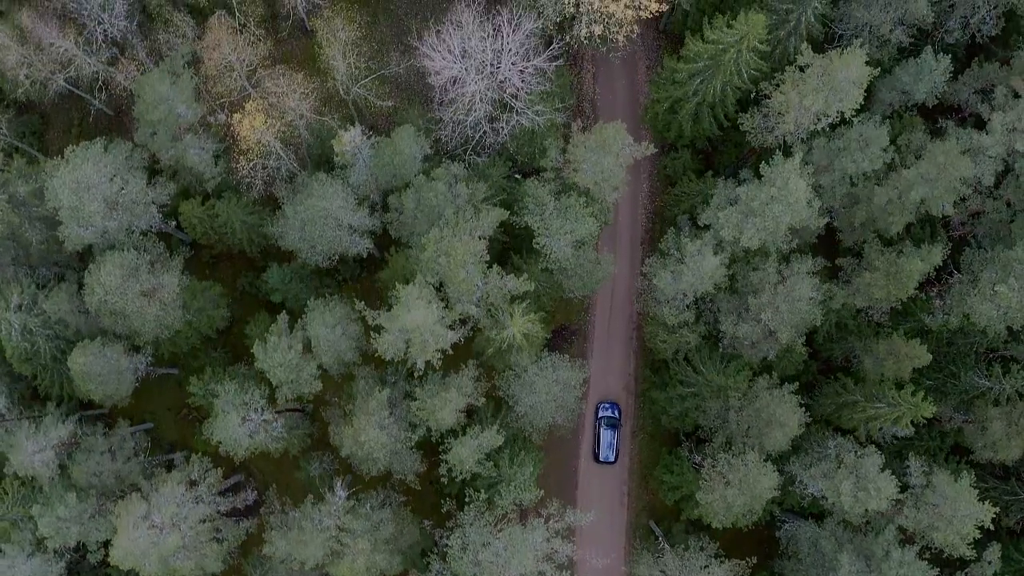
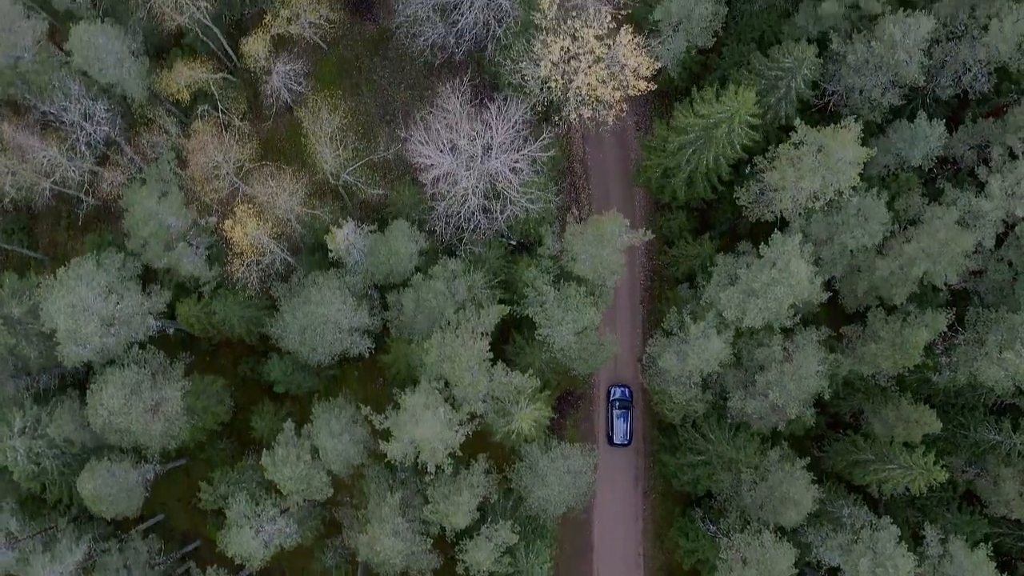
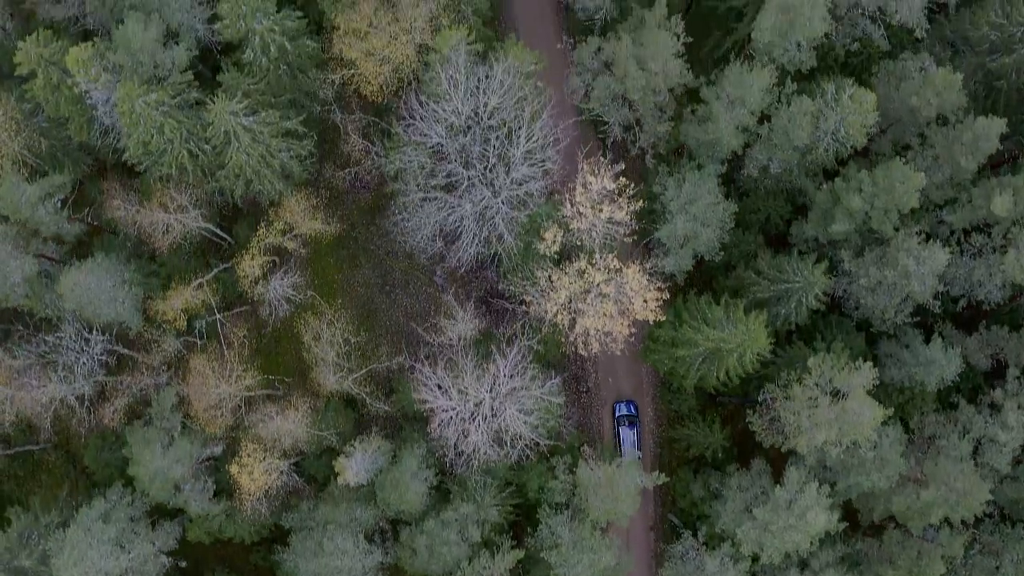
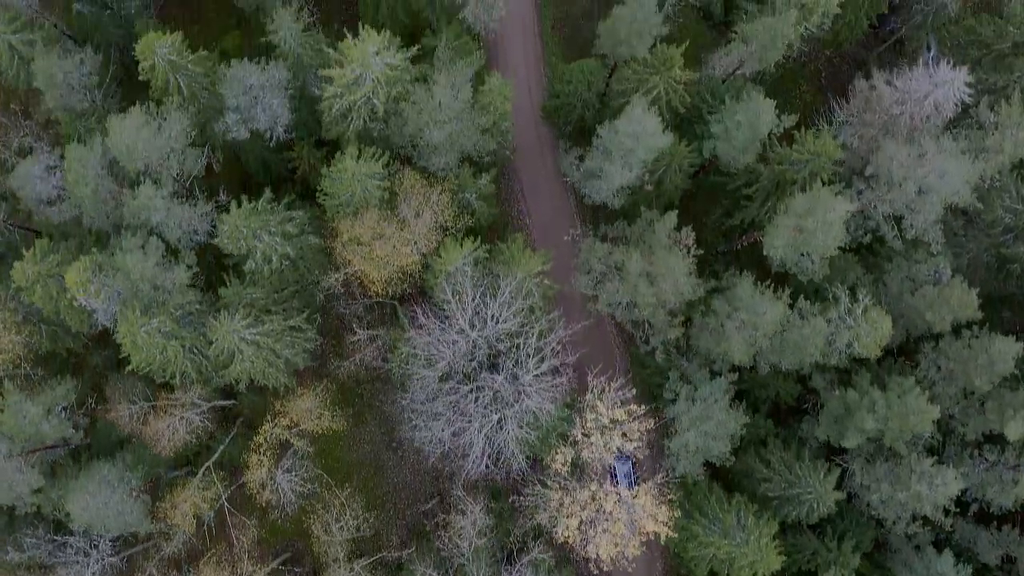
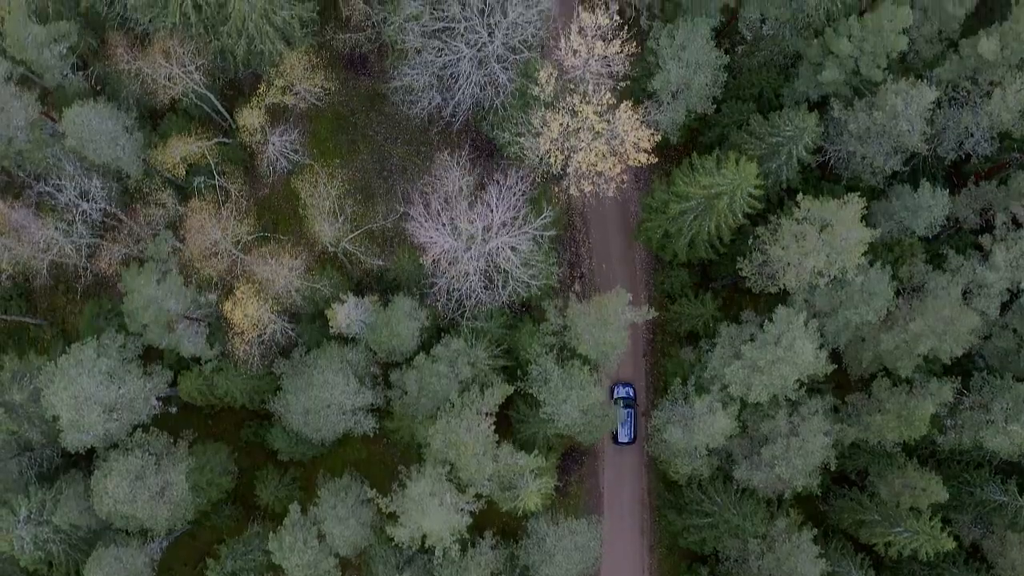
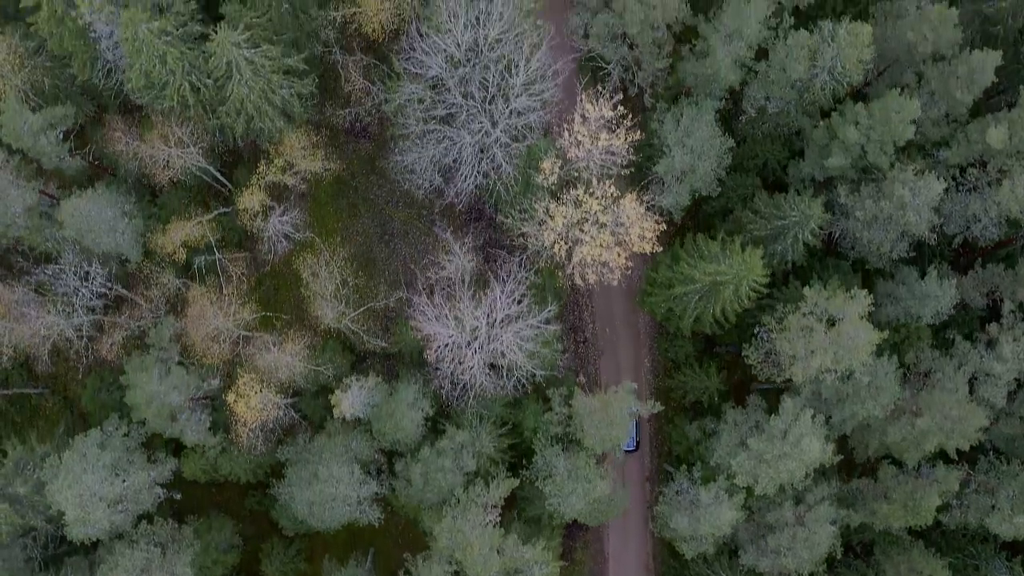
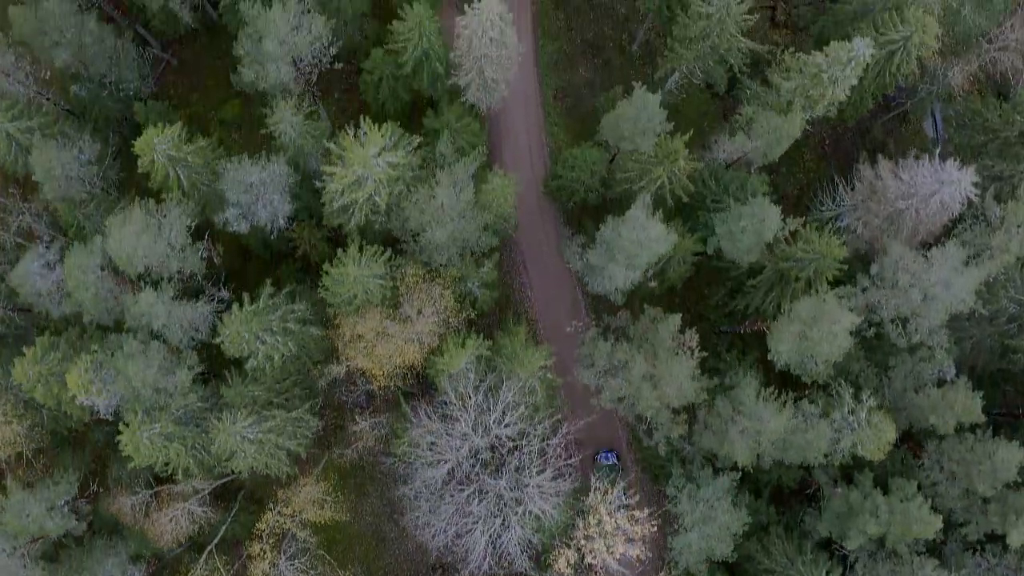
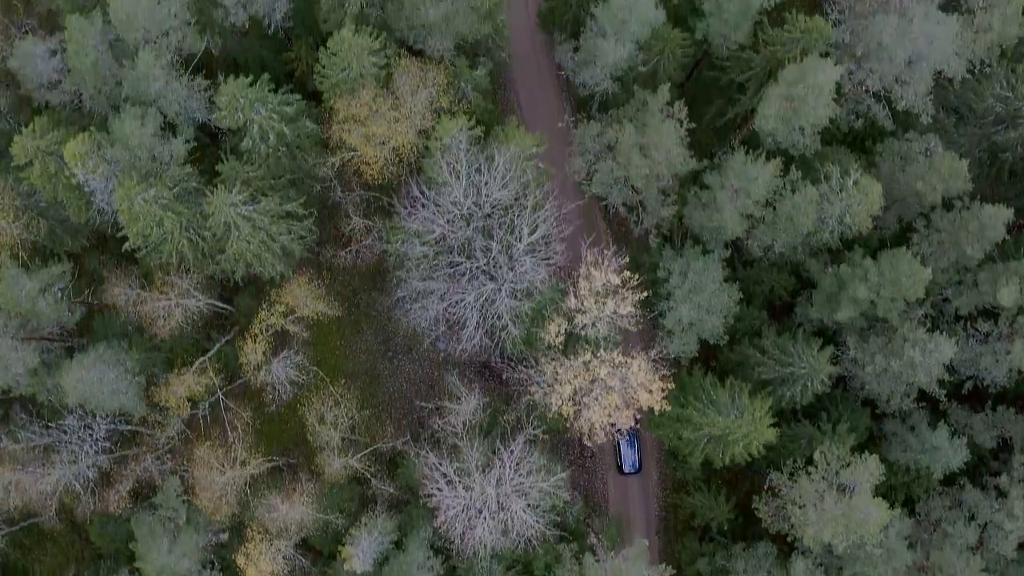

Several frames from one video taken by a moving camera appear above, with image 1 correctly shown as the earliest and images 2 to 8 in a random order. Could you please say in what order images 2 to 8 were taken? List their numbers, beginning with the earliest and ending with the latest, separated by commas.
2, 5, 6, 3, 8, 4, 7
